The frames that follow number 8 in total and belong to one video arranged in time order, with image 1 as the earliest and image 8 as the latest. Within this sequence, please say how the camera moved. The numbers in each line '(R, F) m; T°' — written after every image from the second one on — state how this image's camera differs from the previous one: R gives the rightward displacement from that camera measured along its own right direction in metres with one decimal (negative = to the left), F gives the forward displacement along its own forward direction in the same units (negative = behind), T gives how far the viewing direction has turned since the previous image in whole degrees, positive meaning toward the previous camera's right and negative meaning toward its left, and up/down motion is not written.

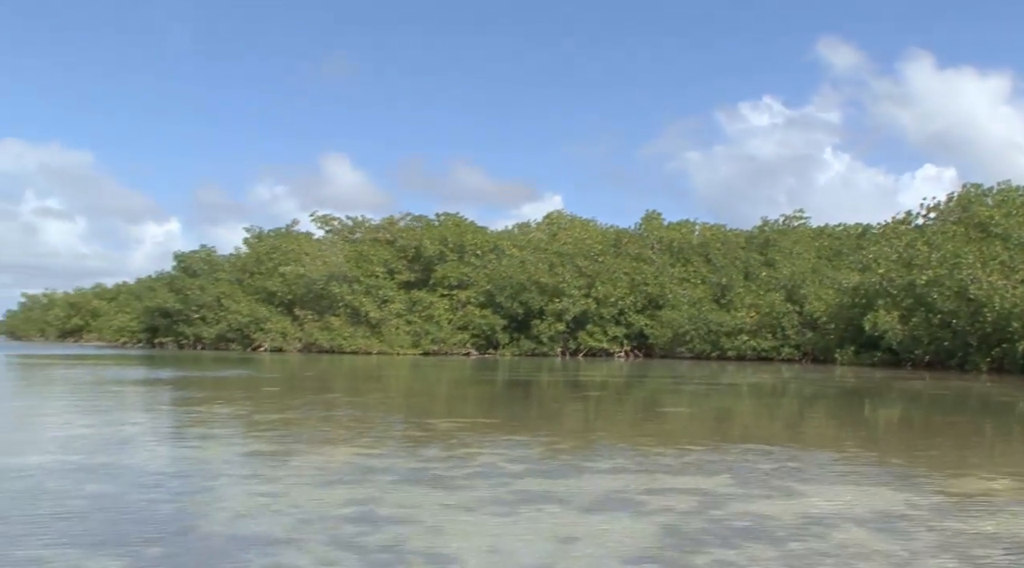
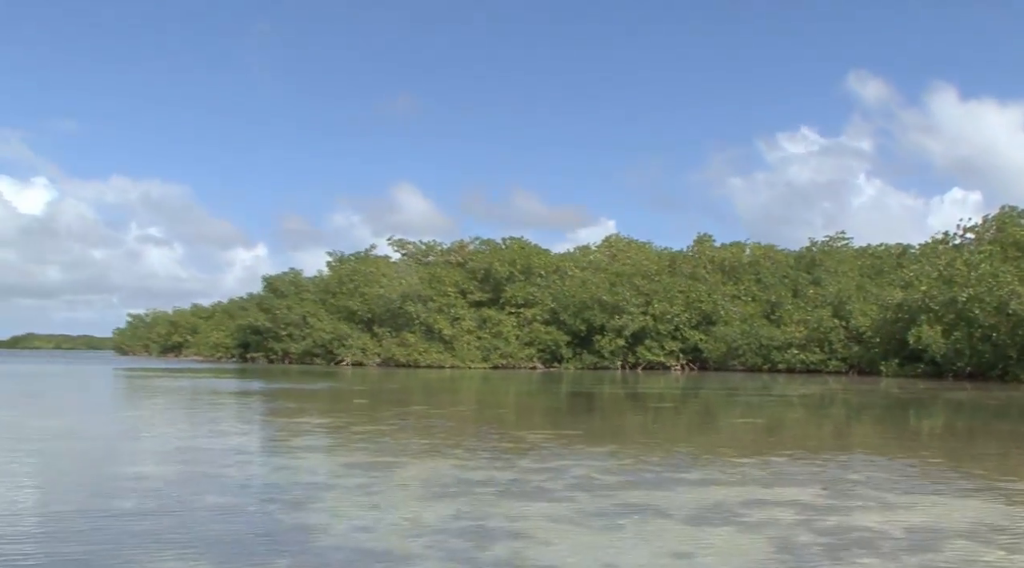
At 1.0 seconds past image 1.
(-0.6, -1.4) m; -2°
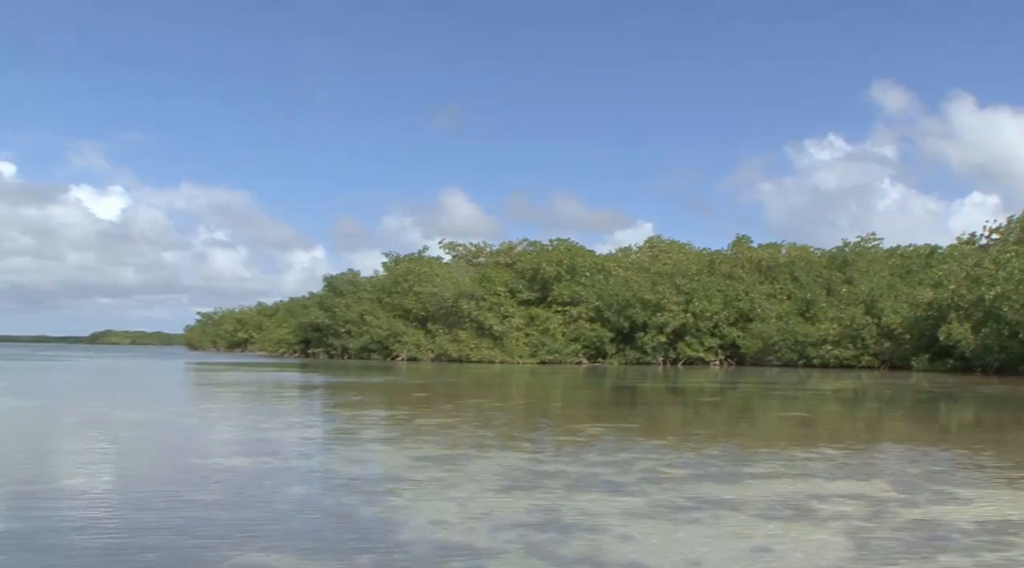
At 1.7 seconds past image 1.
(-0.6, -1.1) m; -1°
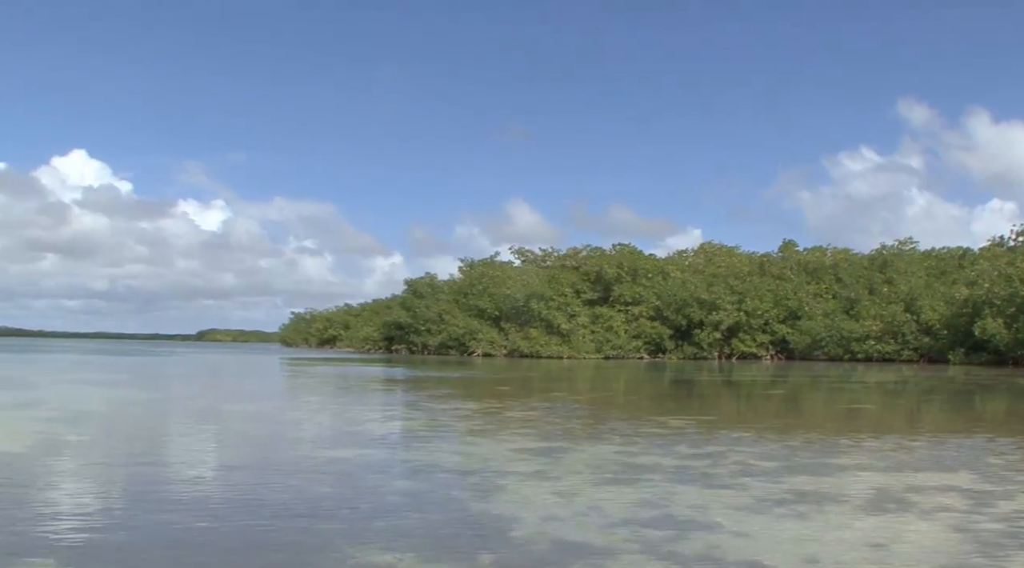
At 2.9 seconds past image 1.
(-1.3, -1.8) m; -1°
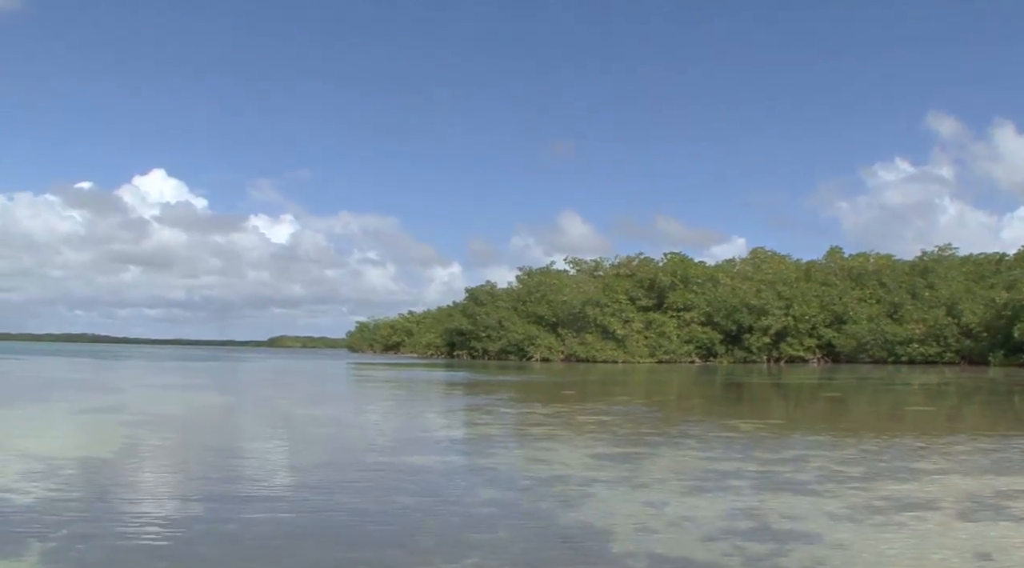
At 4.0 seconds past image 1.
(-1.2, -0.9) m; 0°
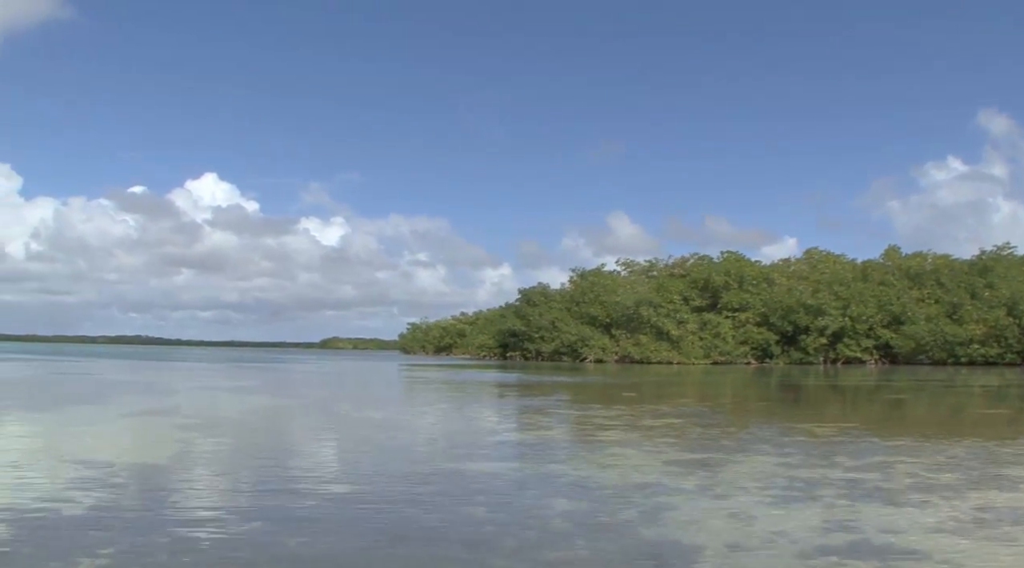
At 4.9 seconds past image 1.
(-0.7, +0.1) m; -1°
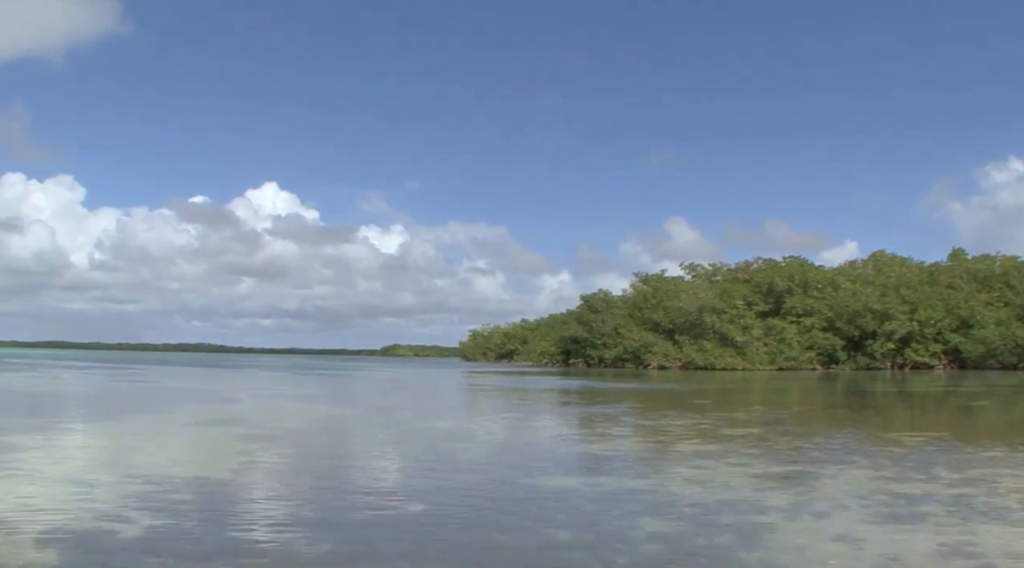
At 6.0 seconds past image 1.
(-0.8, +0.1) m; -2°
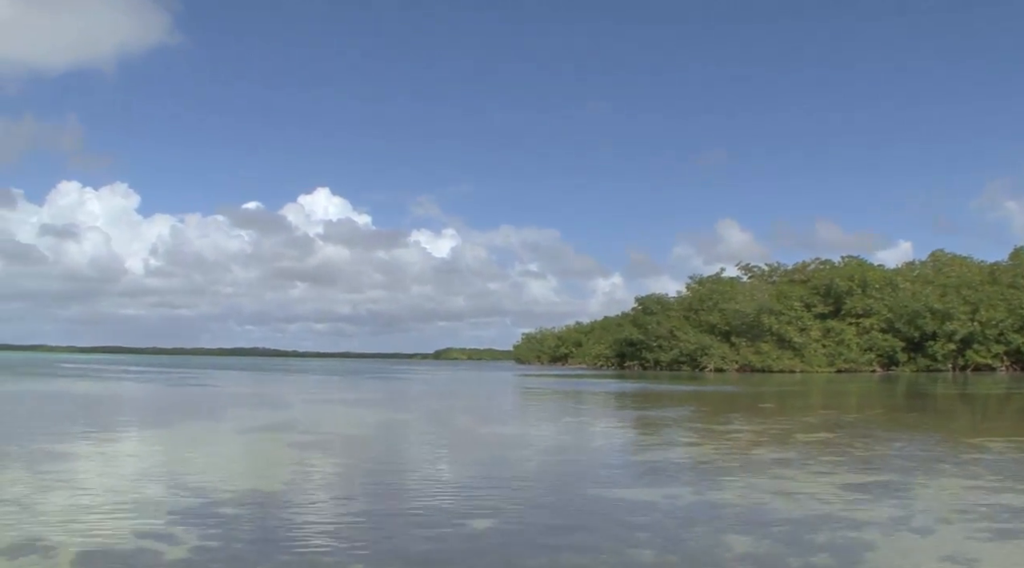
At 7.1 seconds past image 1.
(-0.7, +0.1) m; -2°
